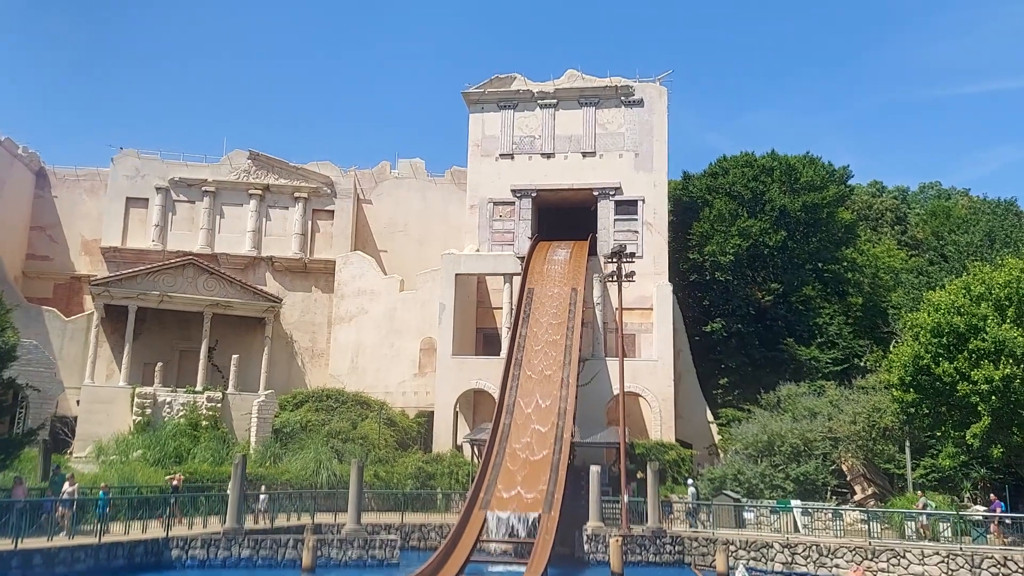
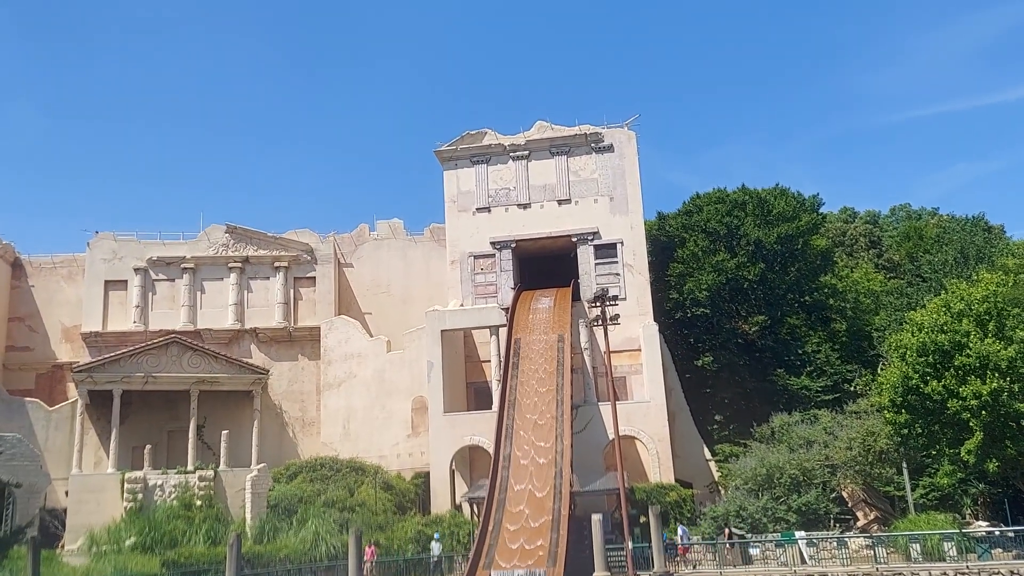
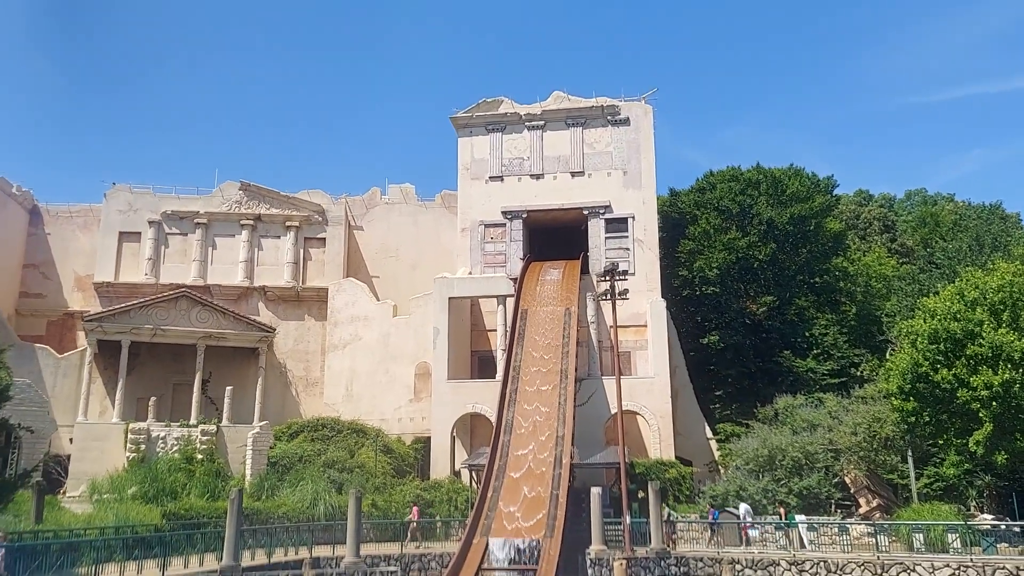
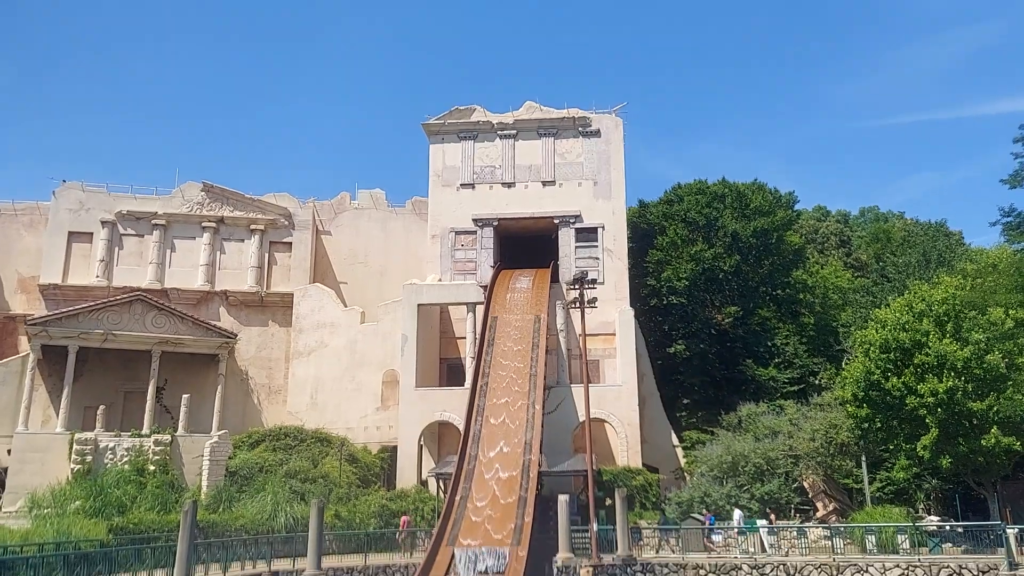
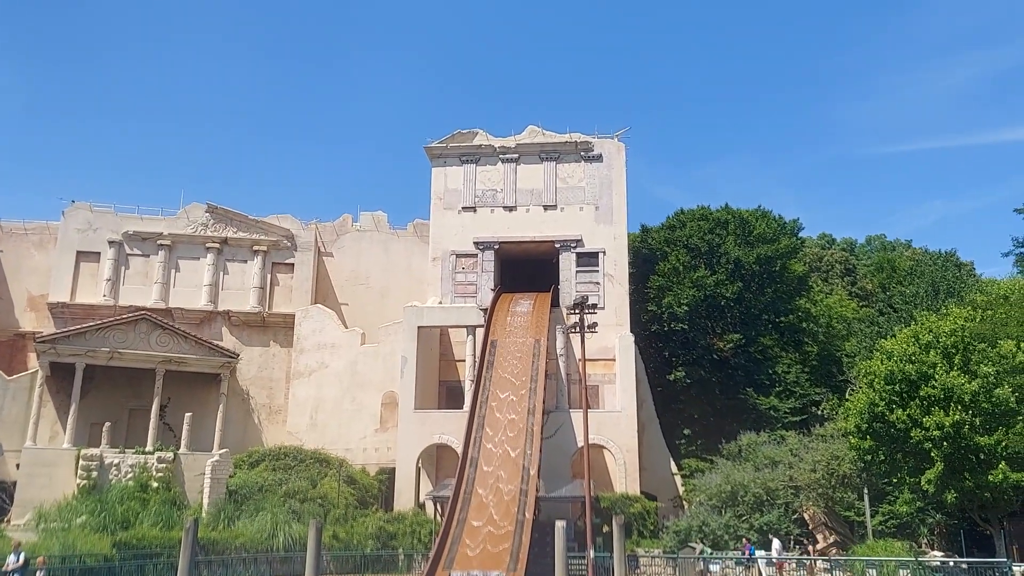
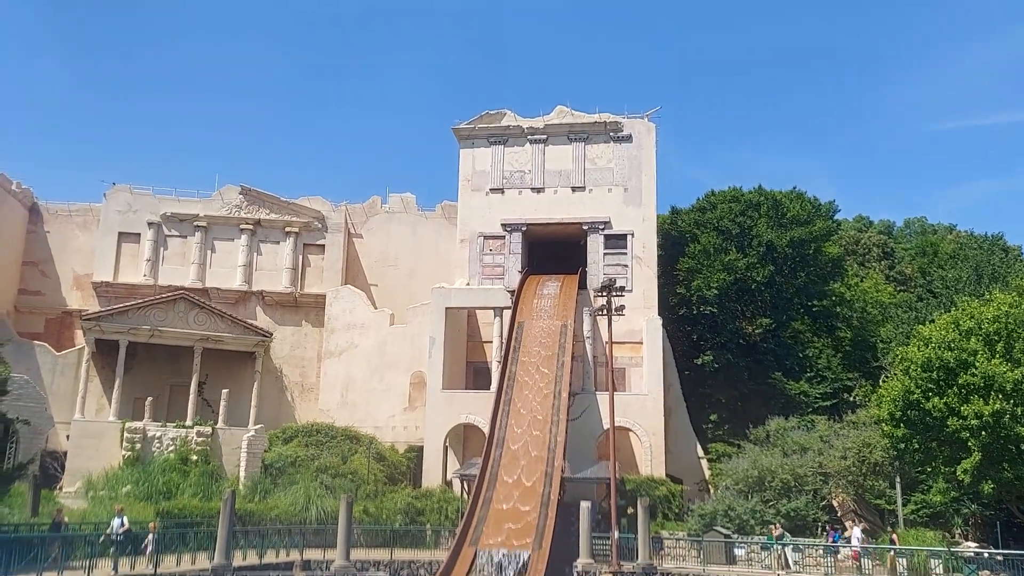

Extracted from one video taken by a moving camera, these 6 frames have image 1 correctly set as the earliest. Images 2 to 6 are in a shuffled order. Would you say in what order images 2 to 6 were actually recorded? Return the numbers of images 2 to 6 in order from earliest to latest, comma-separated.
6, 5, 4, 3, 2
